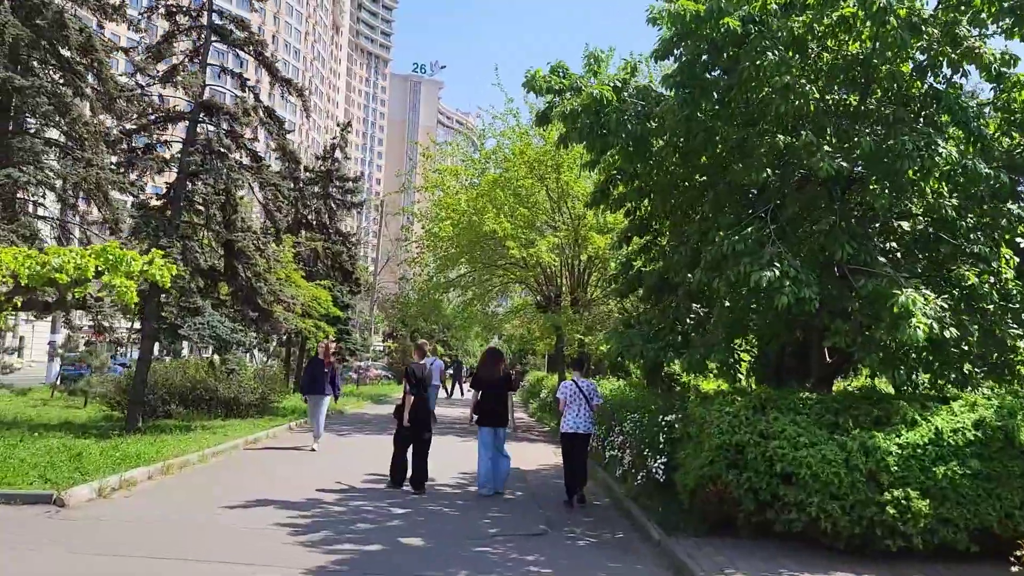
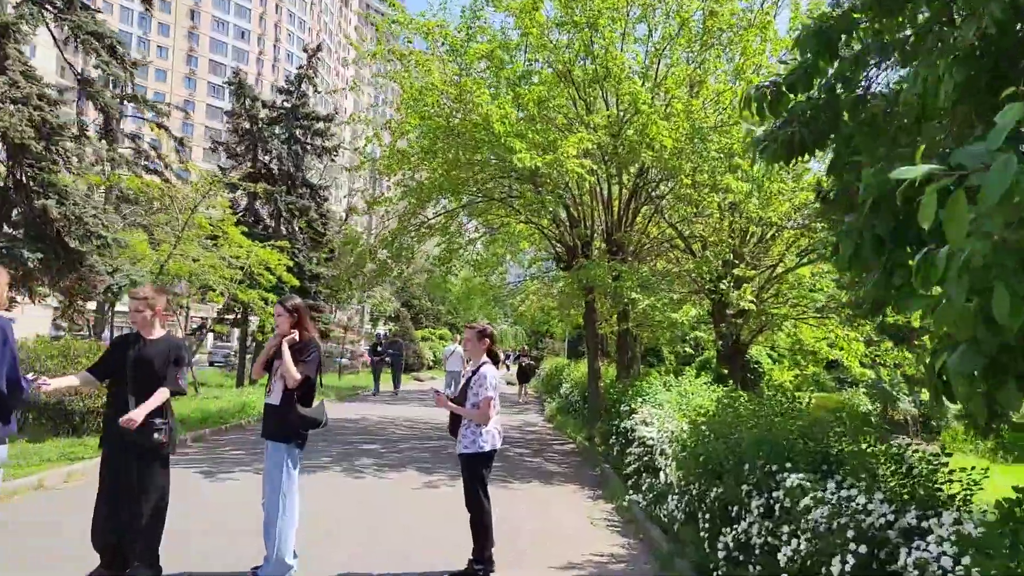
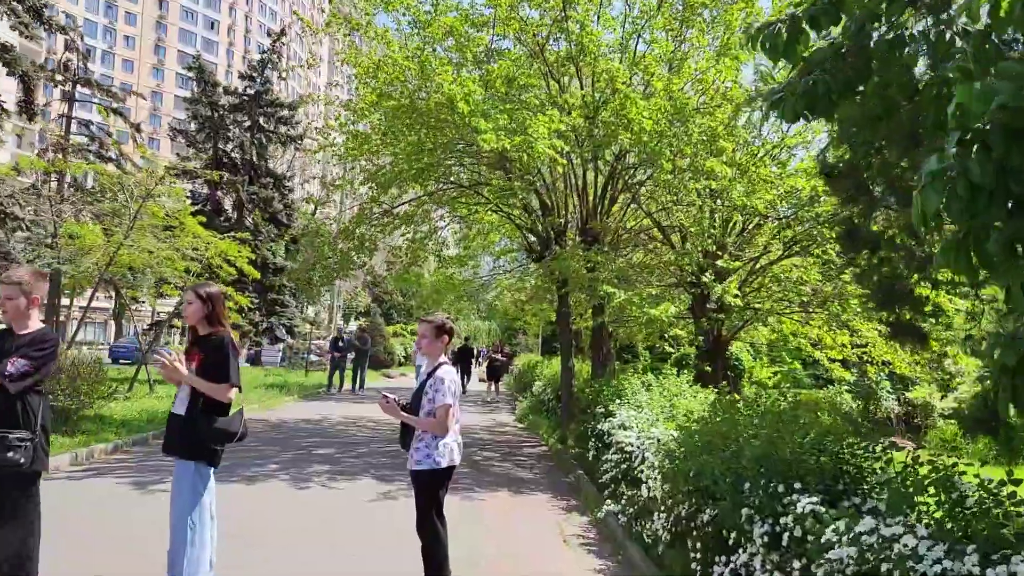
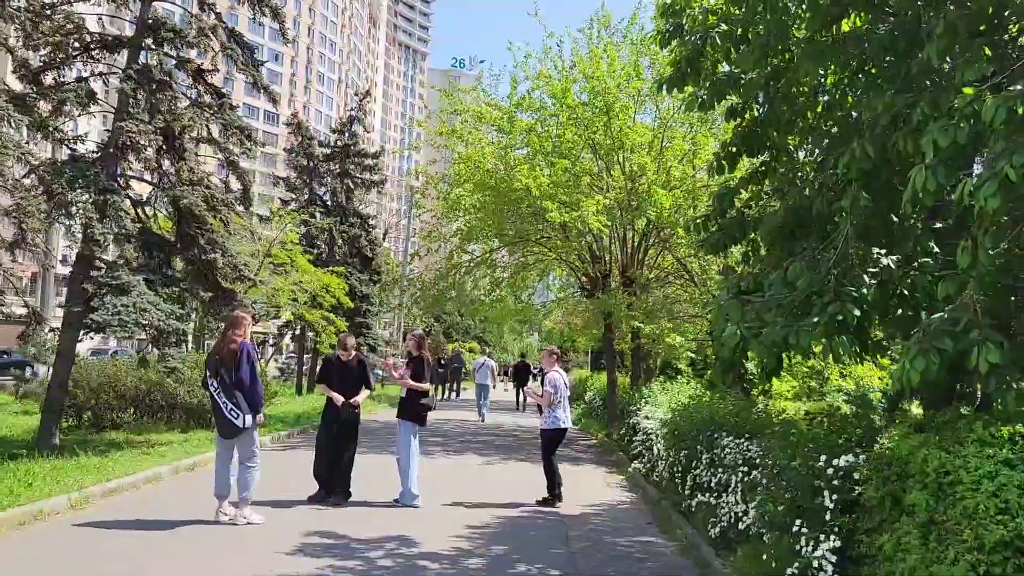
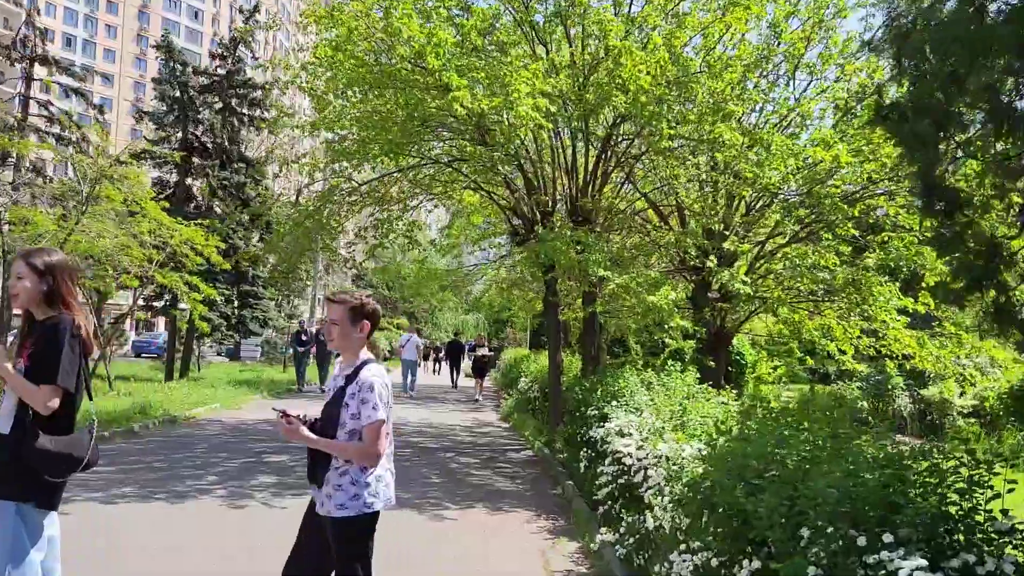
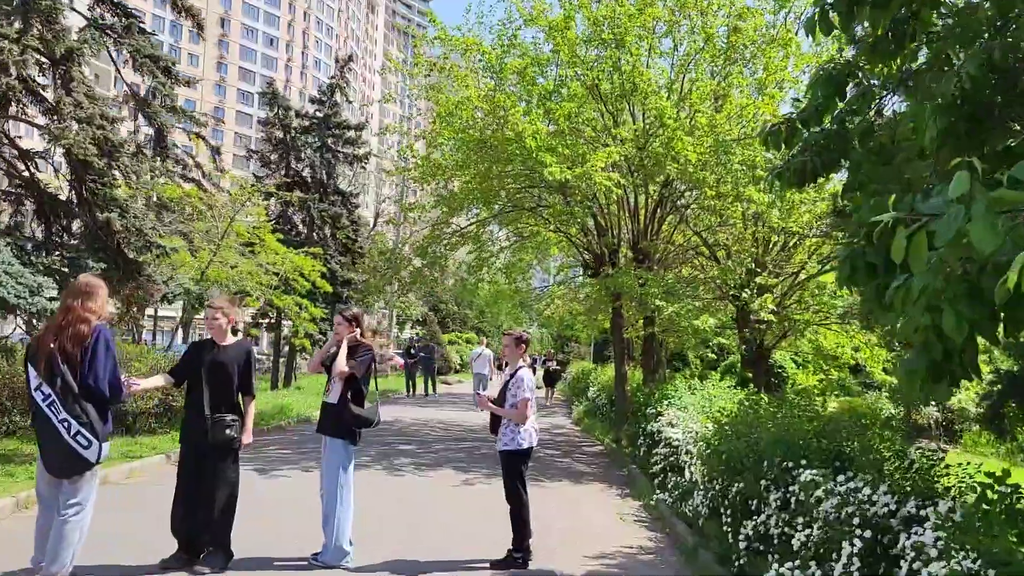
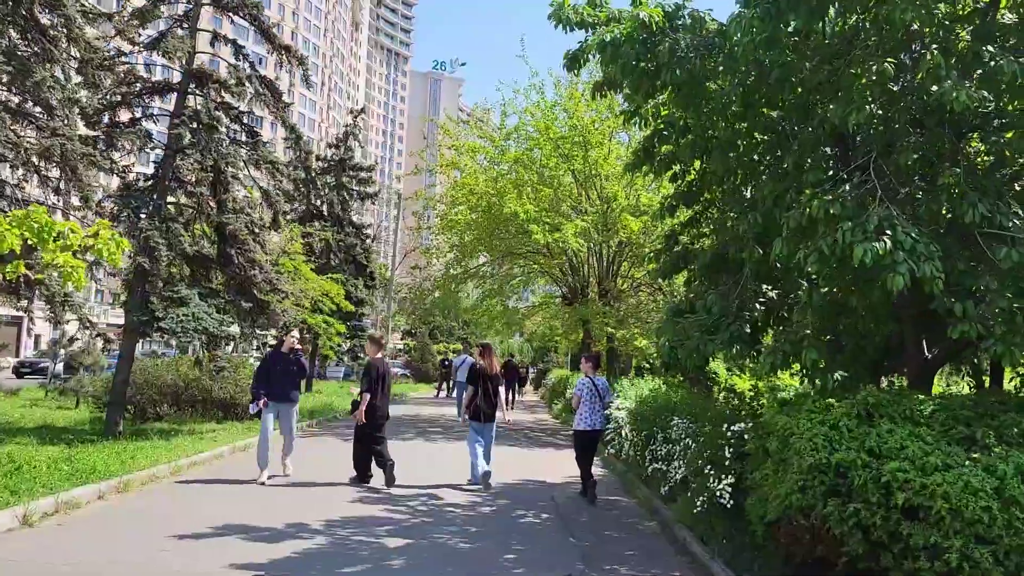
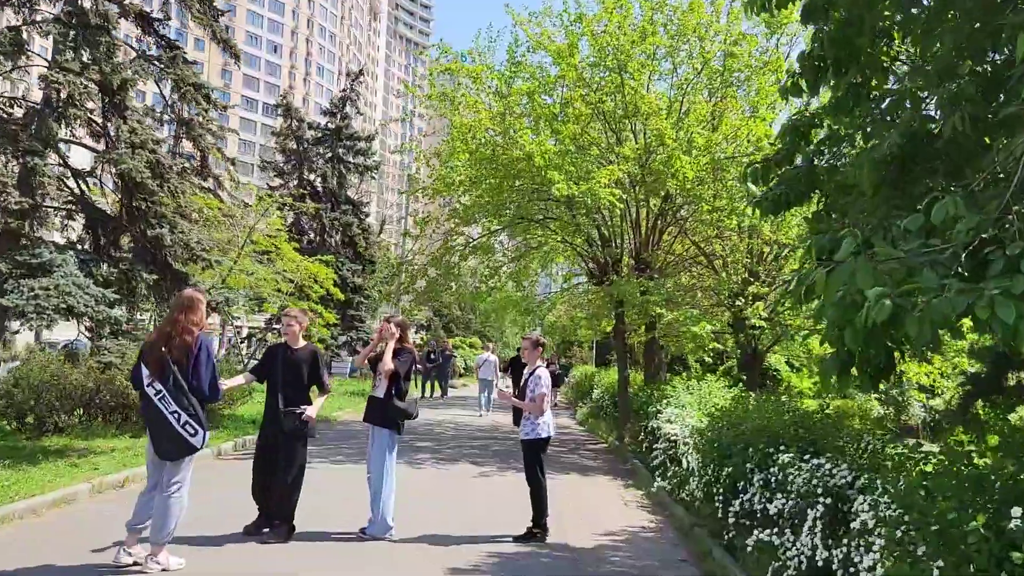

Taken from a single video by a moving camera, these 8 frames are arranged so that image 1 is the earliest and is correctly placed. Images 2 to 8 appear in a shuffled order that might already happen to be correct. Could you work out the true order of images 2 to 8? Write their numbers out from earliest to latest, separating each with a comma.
7, 4, 8, 6, 2, 3, 5
